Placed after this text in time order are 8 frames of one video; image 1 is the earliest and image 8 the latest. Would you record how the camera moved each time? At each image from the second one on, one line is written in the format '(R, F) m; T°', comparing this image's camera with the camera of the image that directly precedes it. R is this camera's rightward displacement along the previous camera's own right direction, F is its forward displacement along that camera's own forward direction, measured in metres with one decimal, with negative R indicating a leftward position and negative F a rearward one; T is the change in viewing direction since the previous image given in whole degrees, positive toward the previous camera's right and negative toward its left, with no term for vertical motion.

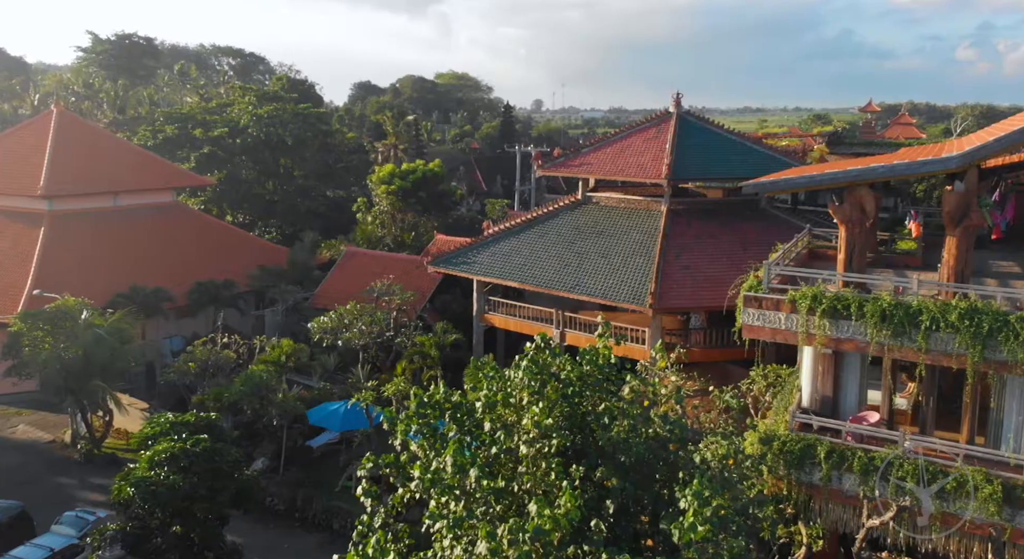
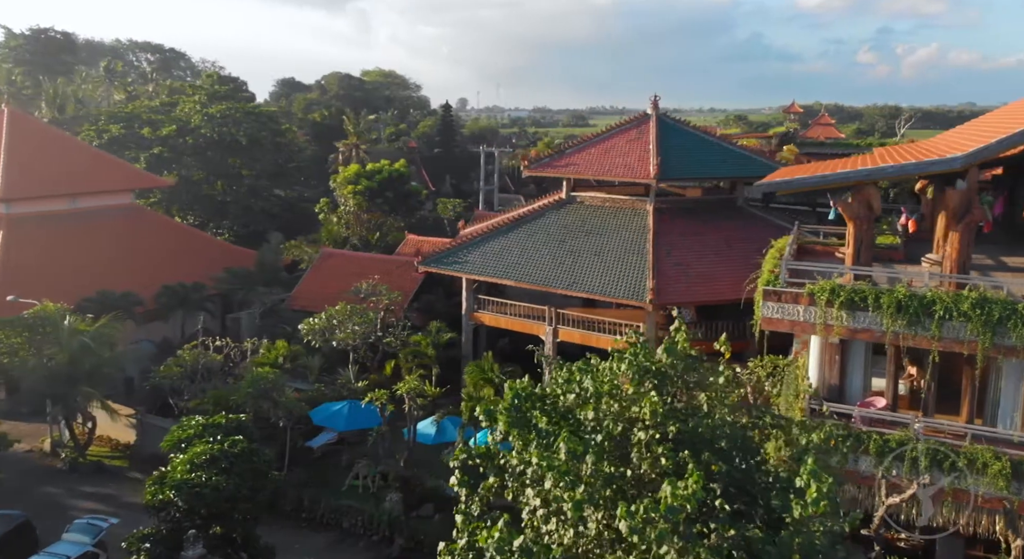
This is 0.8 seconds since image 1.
(-1.3, -0.3) m; +4°
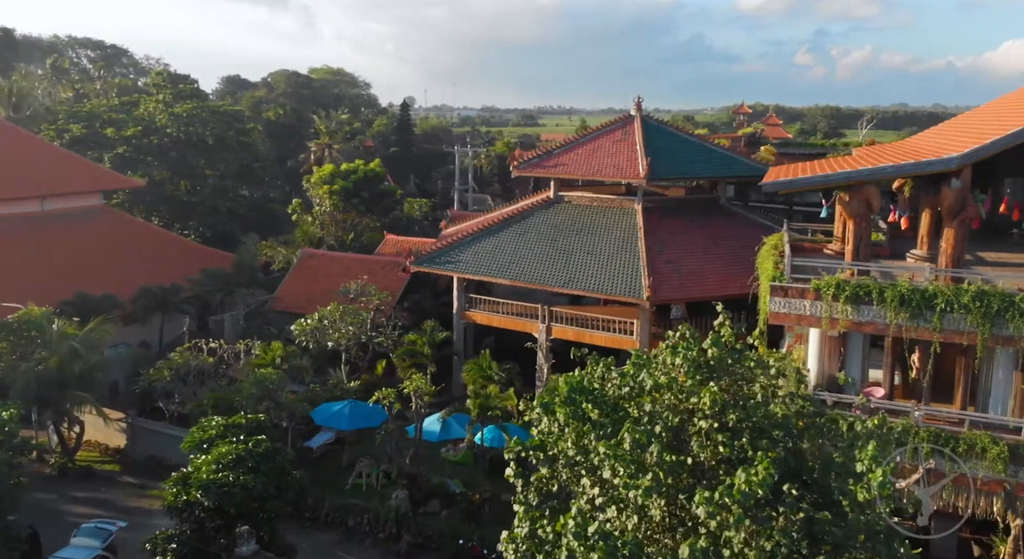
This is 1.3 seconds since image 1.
(-0.8, -0.2) m; +3°
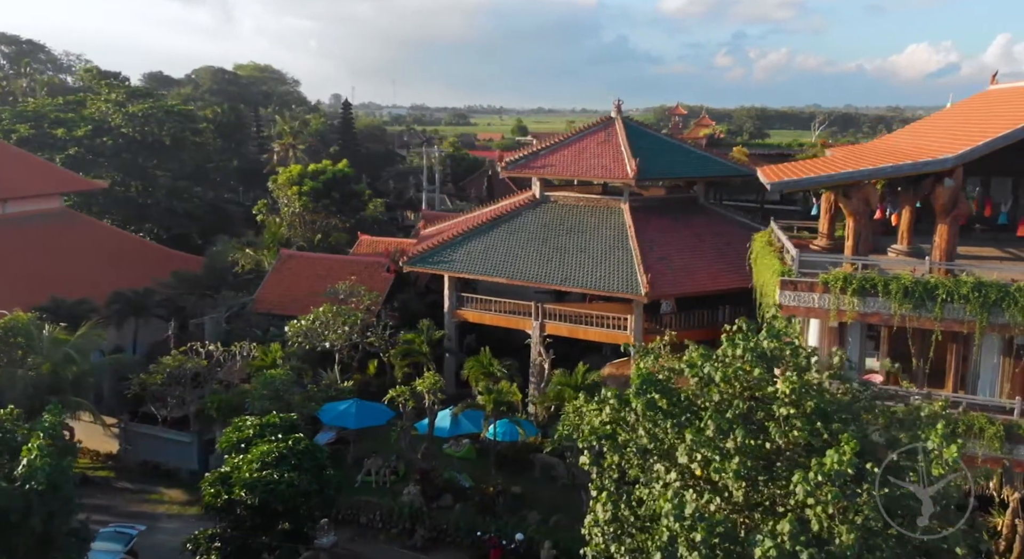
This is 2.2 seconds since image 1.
(-1.2, -0.4) m; +4°
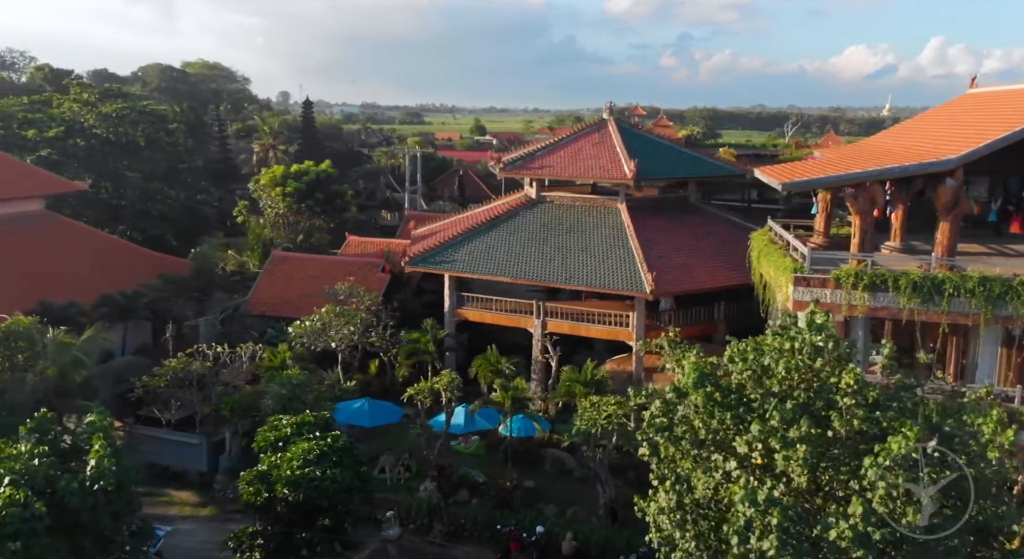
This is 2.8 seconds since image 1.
(-1.0, -0.3) m; +3°
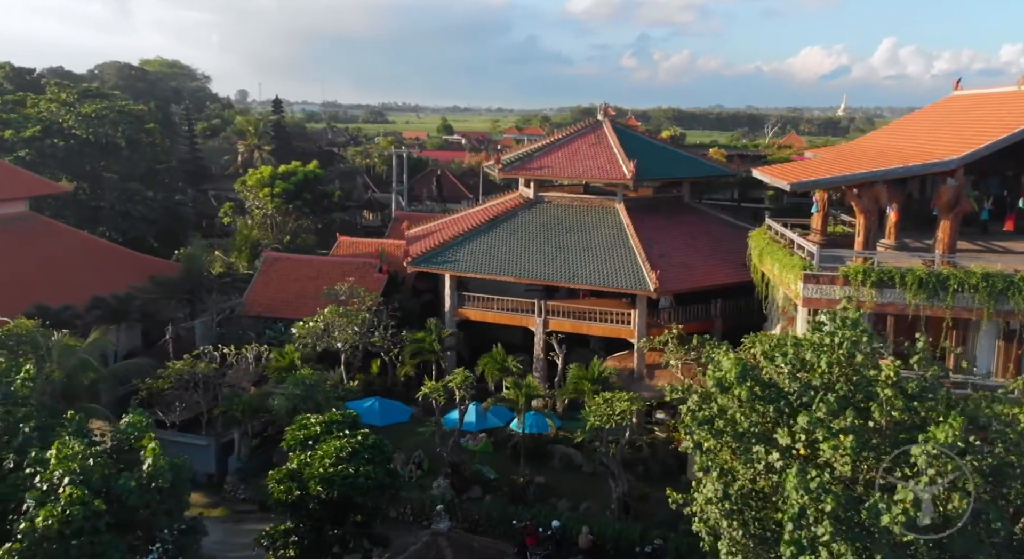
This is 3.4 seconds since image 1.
(-0.8, -0.2) m; +2°
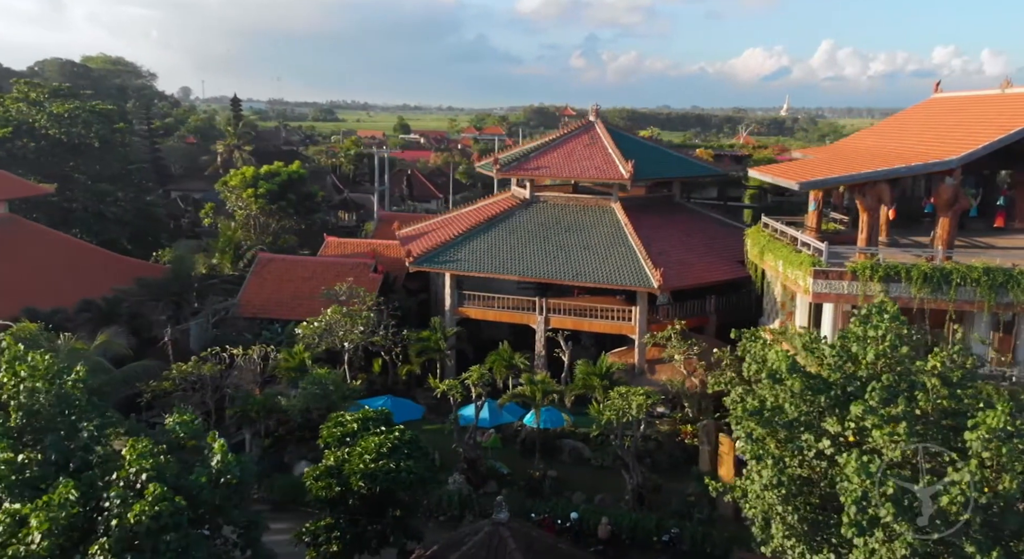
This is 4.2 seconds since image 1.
(-1.0, -0.3) m; +3°
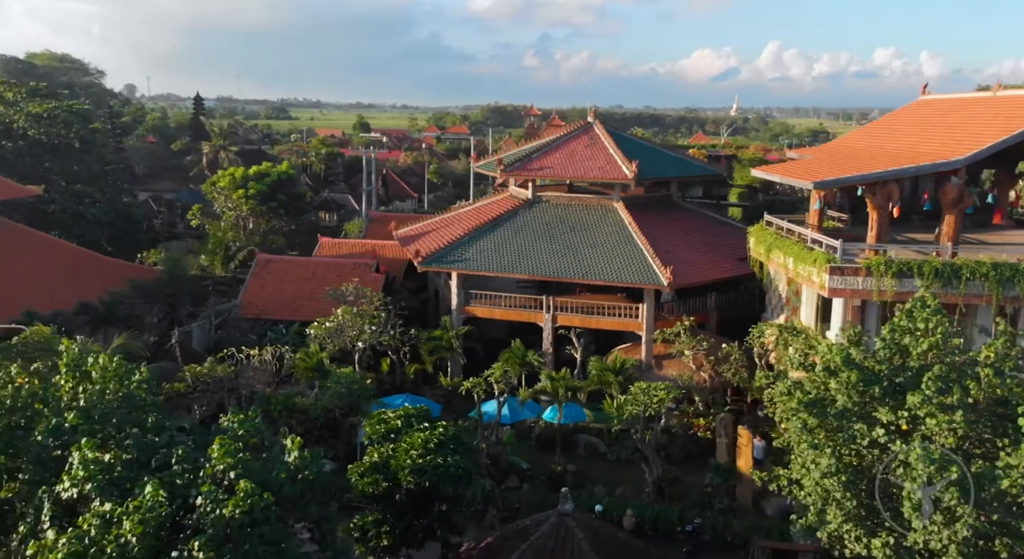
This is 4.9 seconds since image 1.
(-1.1, -0.3) m; +2°
